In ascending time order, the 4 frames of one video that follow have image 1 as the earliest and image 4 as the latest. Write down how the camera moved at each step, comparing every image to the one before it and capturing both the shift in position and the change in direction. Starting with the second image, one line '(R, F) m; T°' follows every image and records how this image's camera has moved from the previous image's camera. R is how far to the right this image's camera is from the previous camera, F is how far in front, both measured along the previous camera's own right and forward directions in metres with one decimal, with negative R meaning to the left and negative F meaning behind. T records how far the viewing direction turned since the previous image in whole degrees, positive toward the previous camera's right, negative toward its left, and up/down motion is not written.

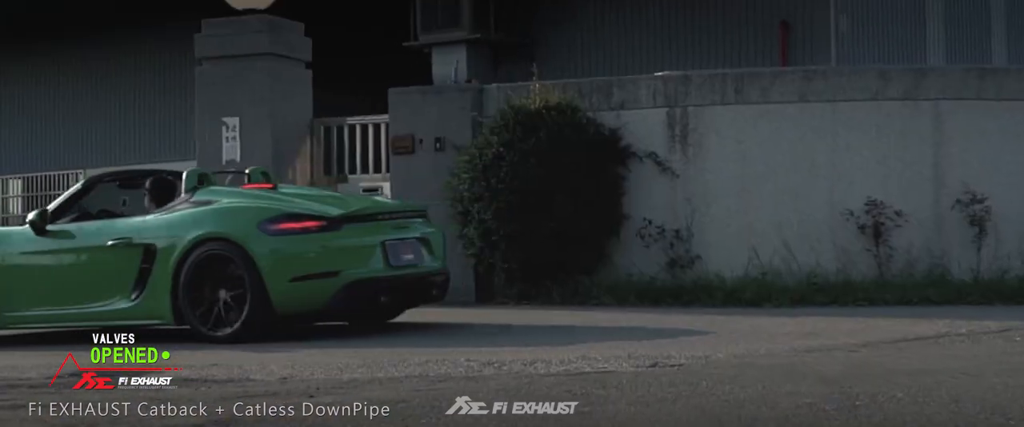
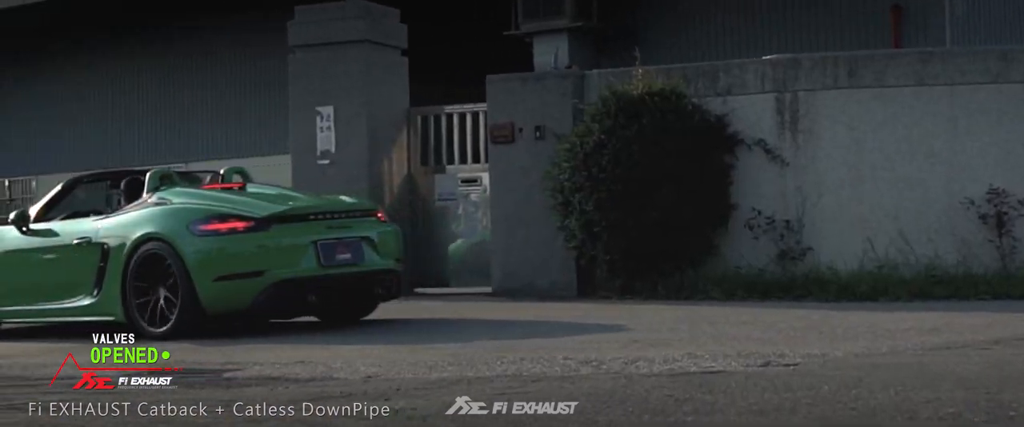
(0.0, +0.5) m; -3°
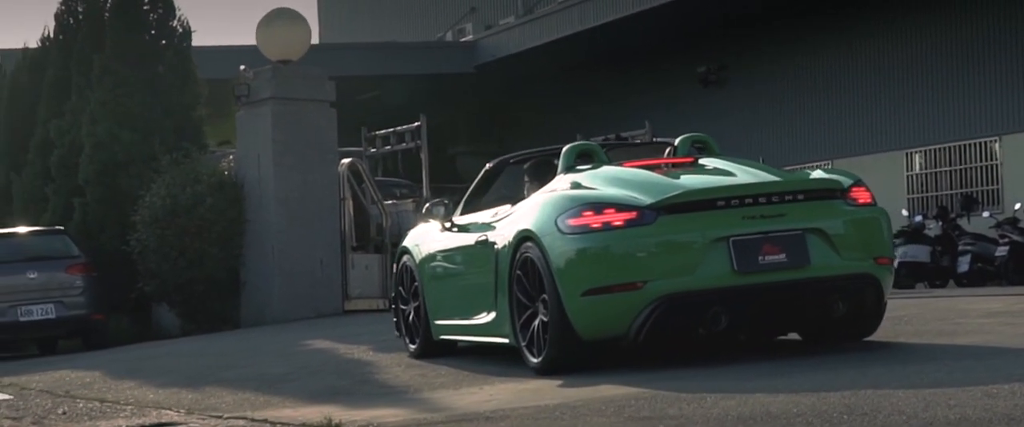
(0.0, +4.8) m; -27°
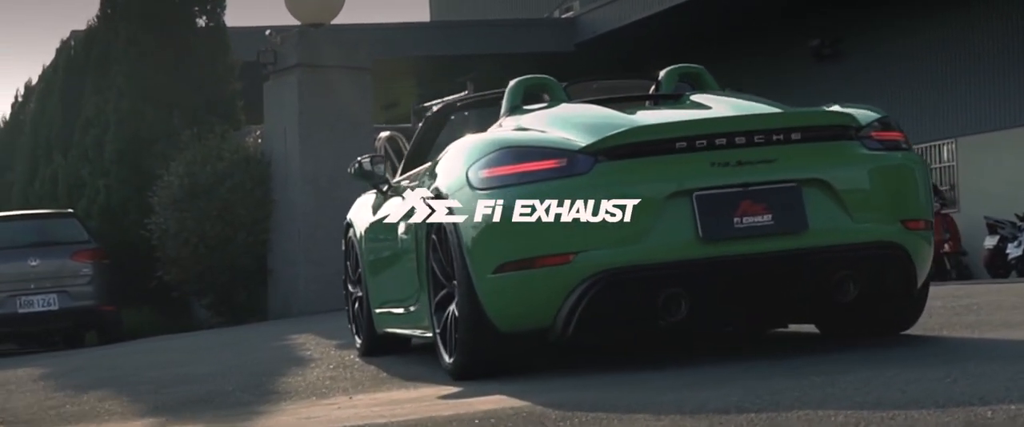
(+0.8, +1.9) m; -5°
